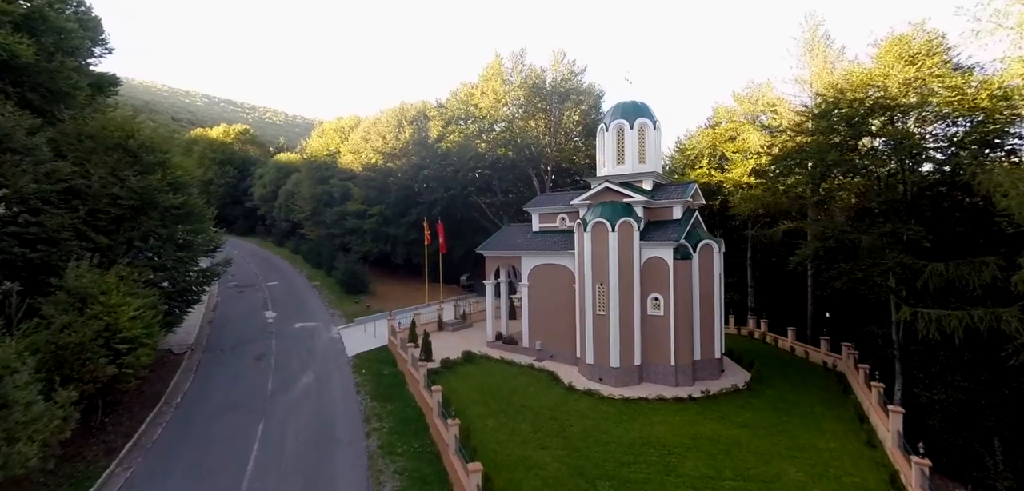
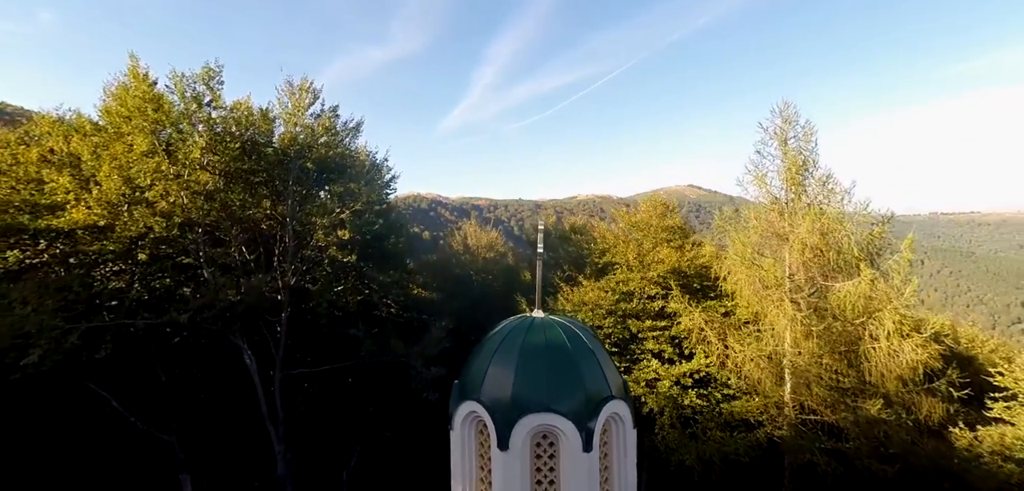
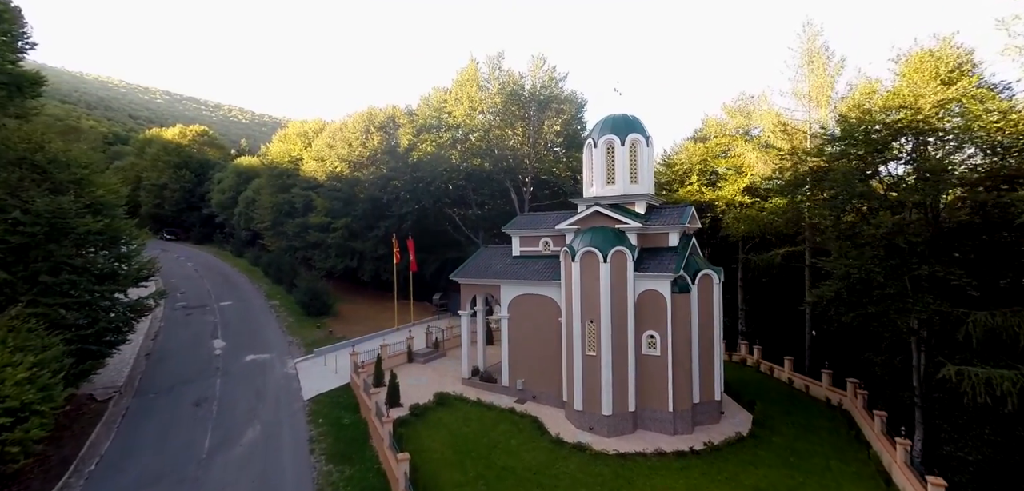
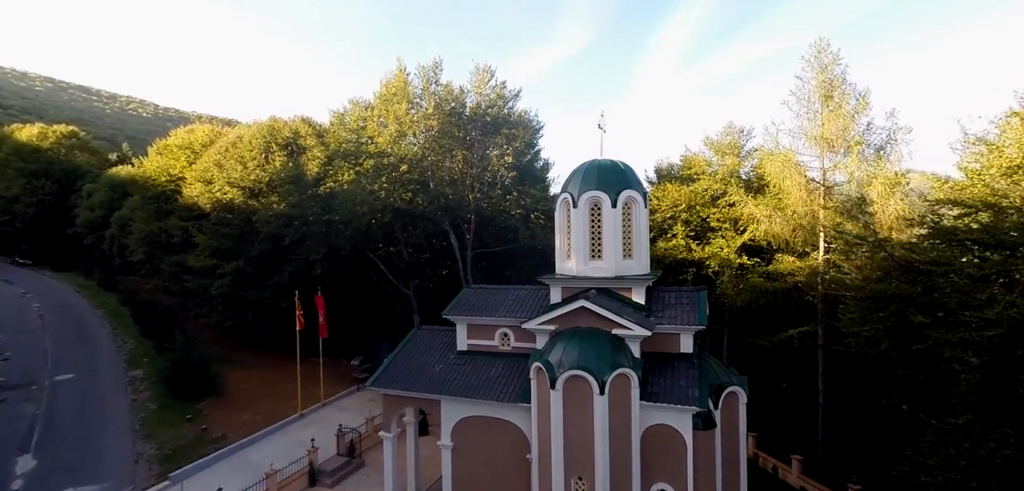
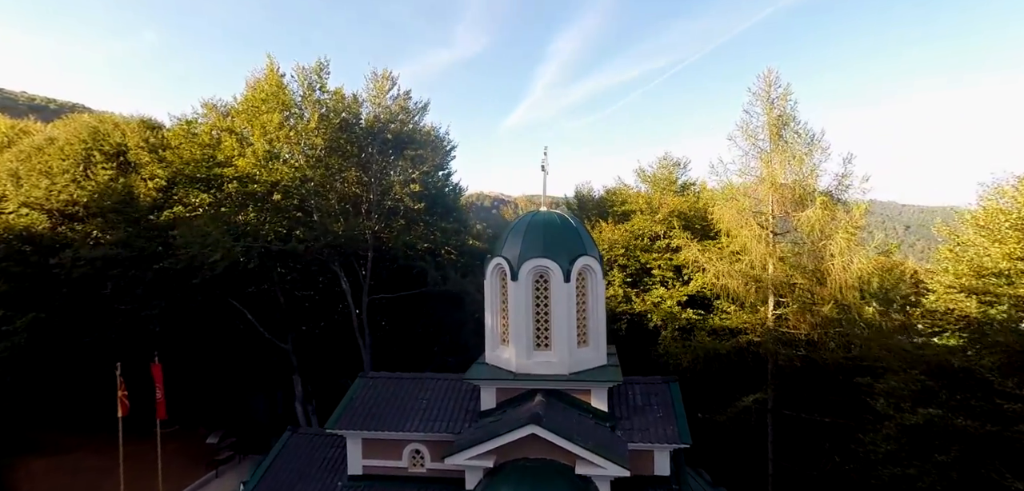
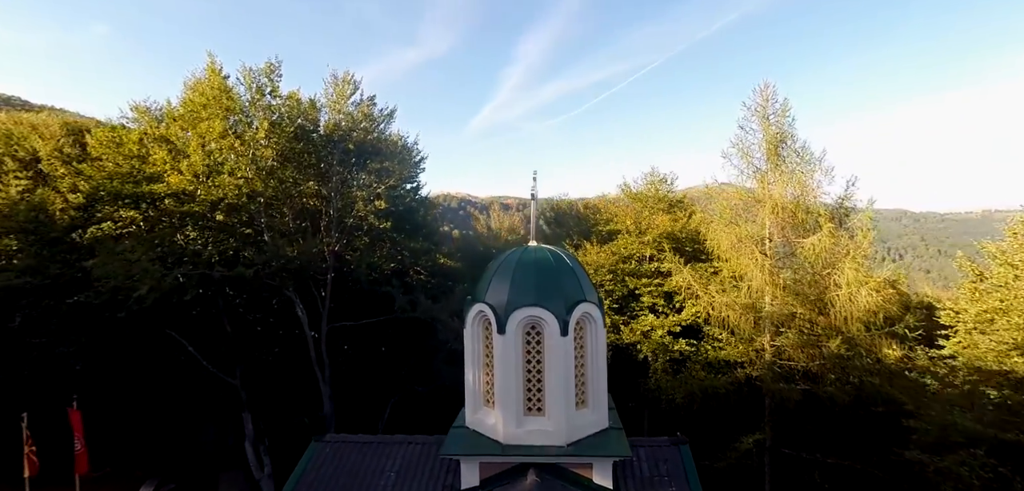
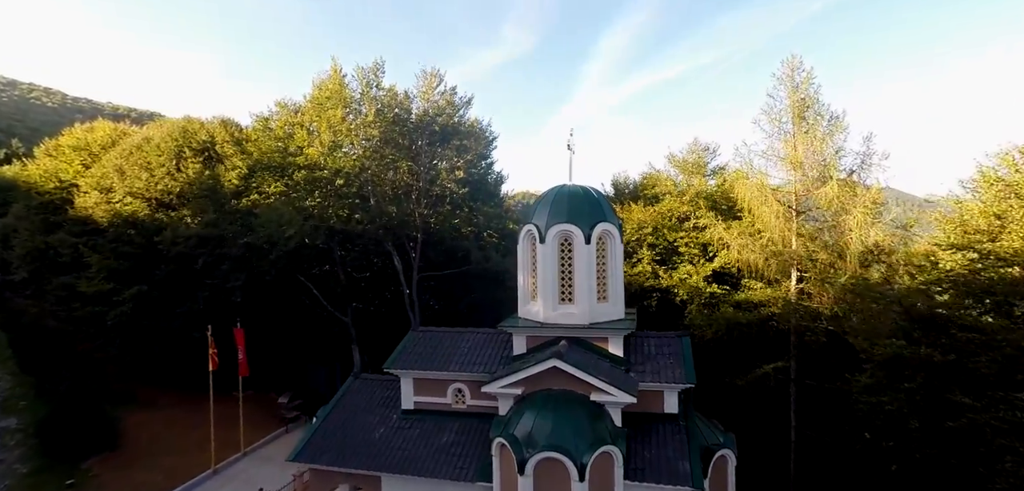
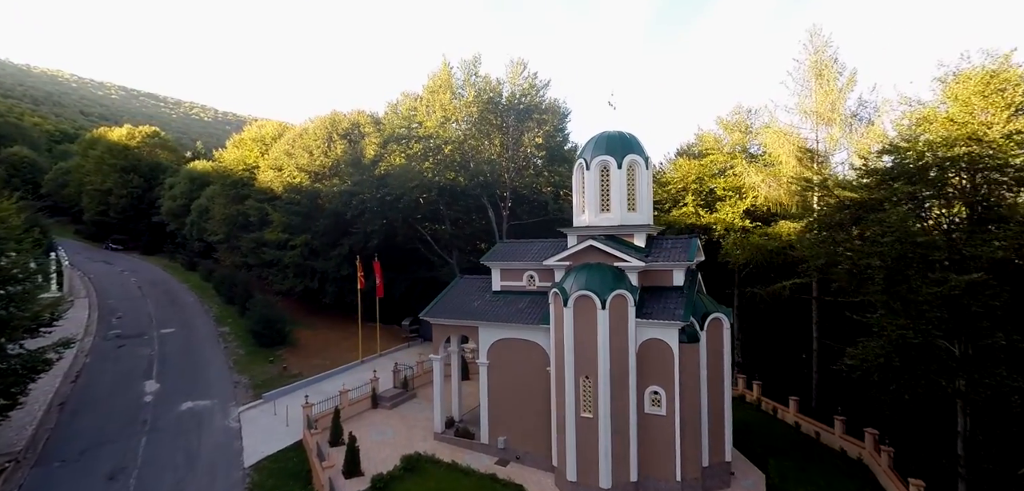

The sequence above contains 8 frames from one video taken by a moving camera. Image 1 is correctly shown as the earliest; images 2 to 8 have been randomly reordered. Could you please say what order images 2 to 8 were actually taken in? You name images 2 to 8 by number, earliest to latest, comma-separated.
3, 8, 4, 7, 5, 6, 2
